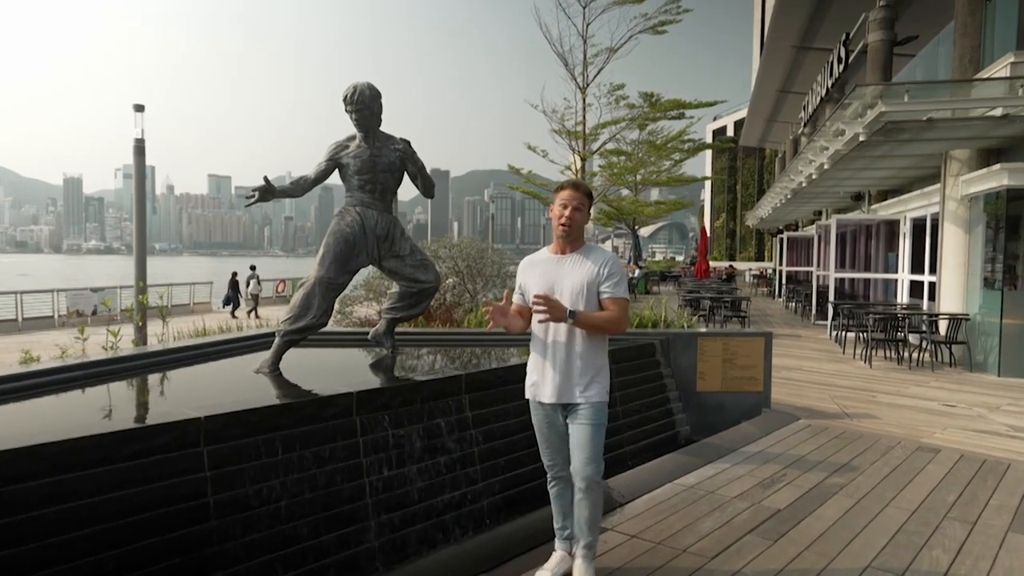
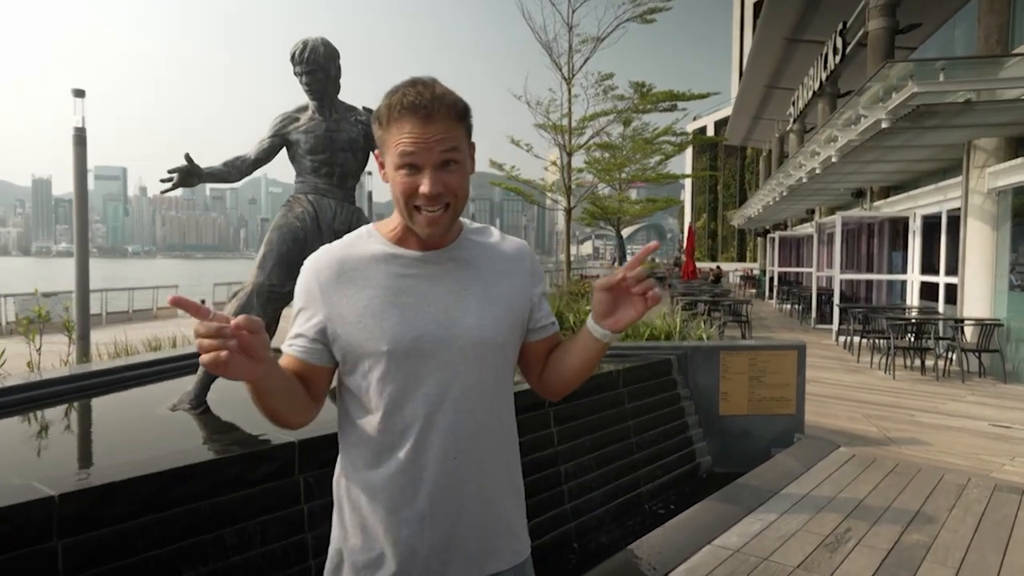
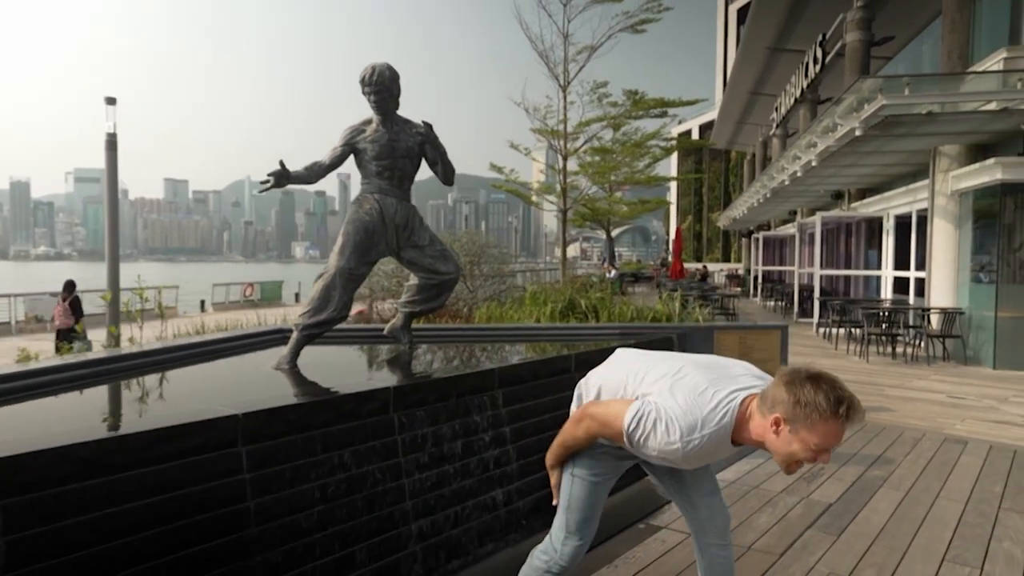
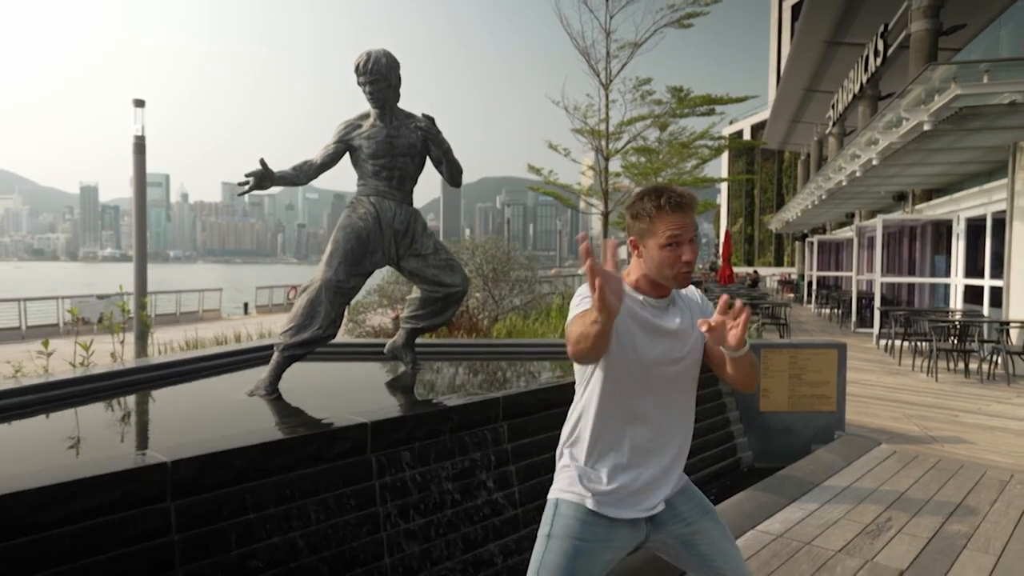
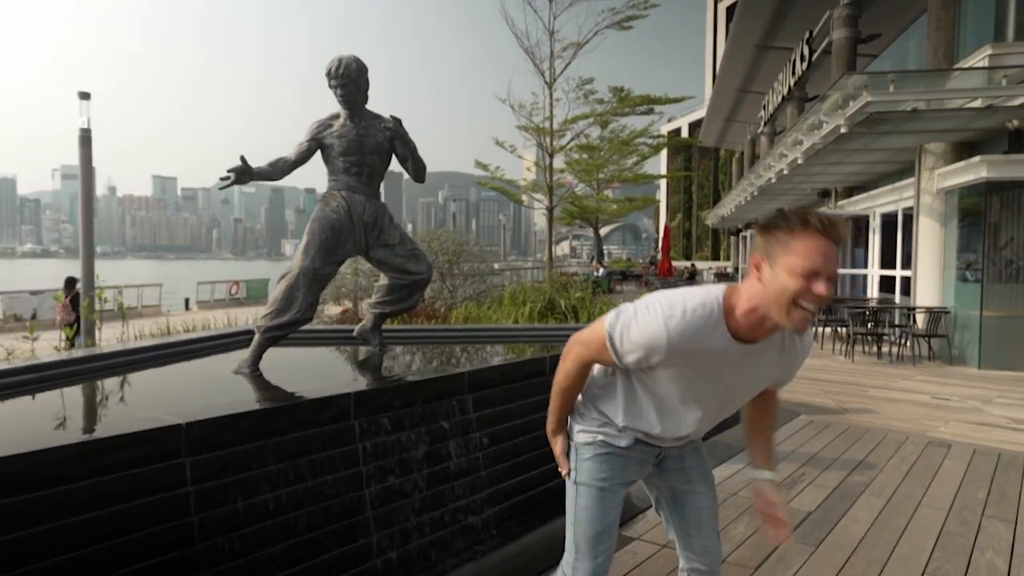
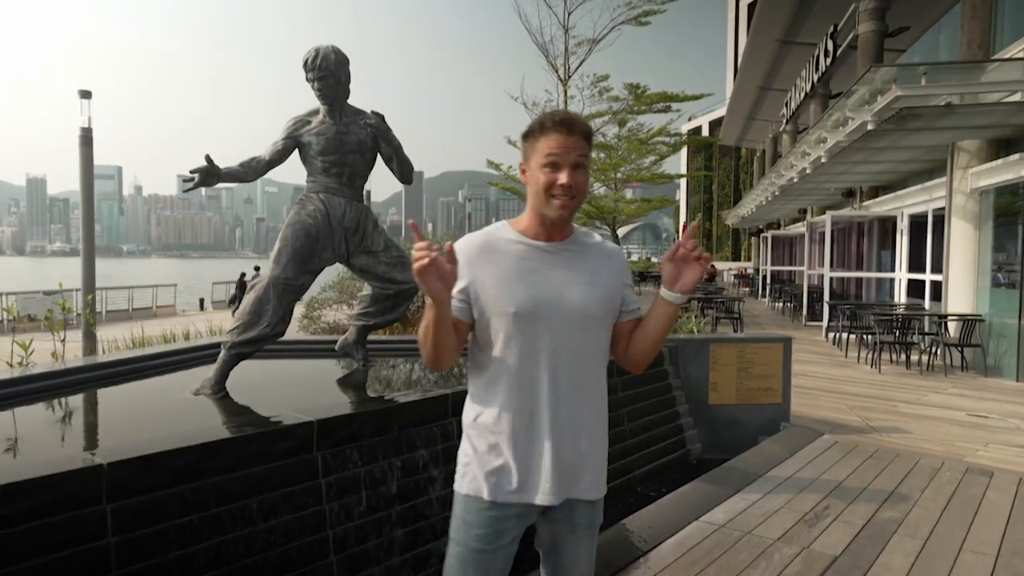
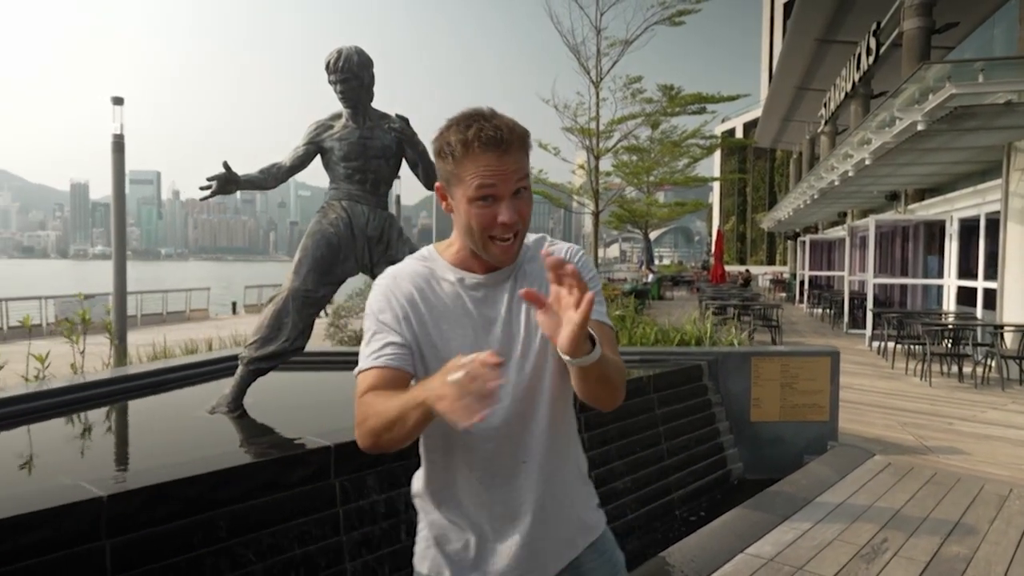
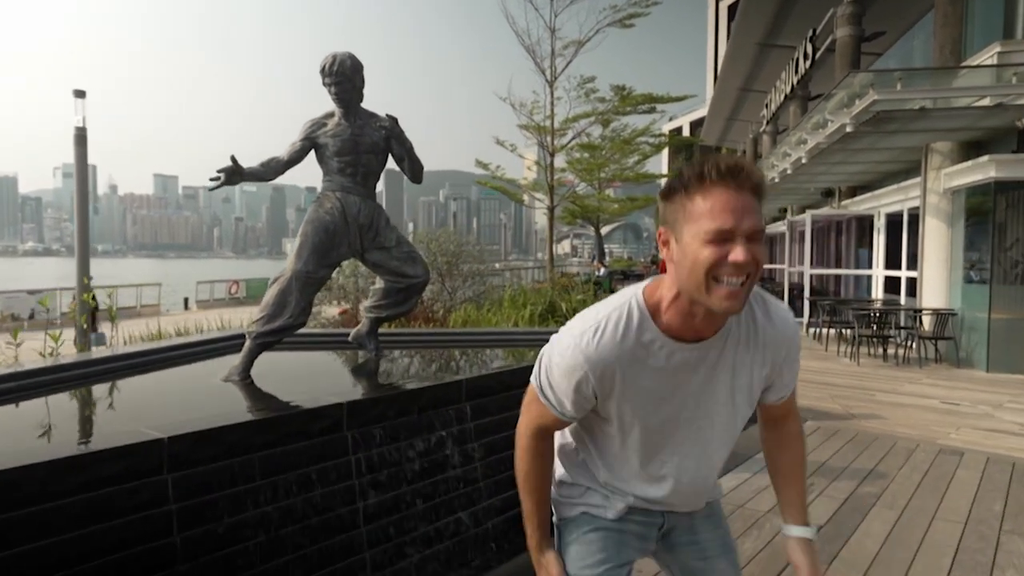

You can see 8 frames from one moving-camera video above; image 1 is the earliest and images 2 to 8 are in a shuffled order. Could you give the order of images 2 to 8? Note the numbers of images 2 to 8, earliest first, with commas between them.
6, 2, 7, 4, 3, 5, 8
